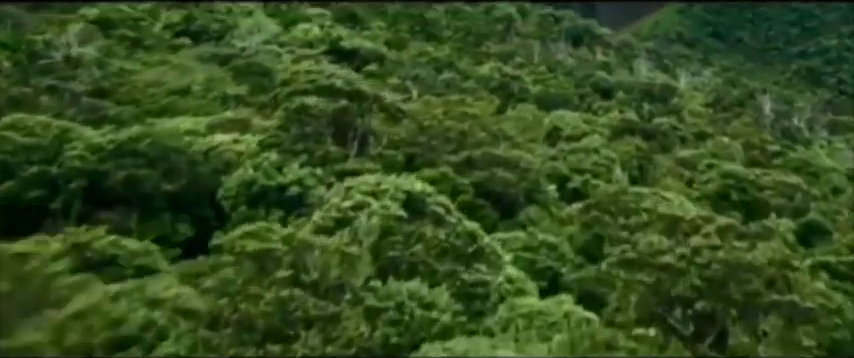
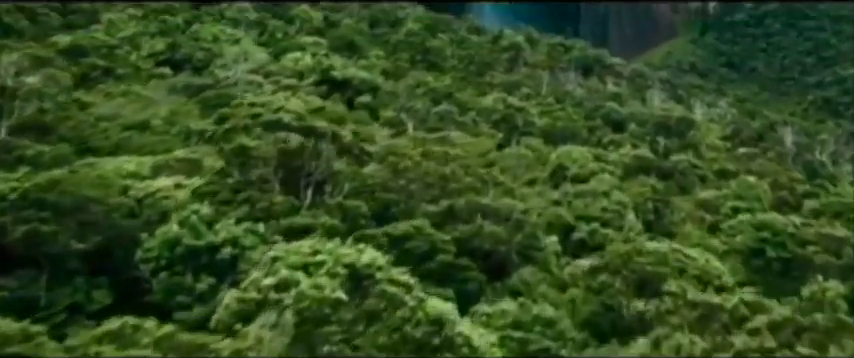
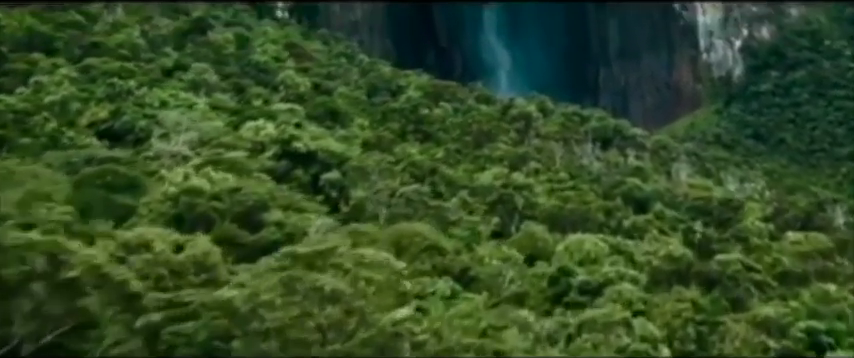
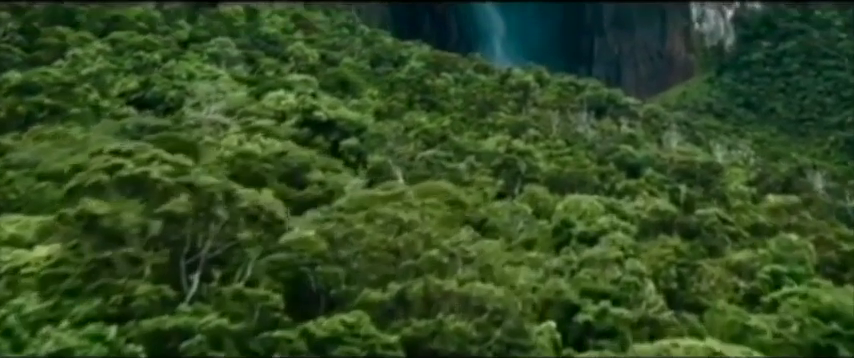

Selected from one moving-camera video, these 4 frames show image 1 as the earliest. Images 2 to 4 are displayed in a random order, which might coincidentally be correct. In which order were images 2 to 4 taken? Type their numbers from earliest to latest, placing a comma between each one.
2, 4, 3
